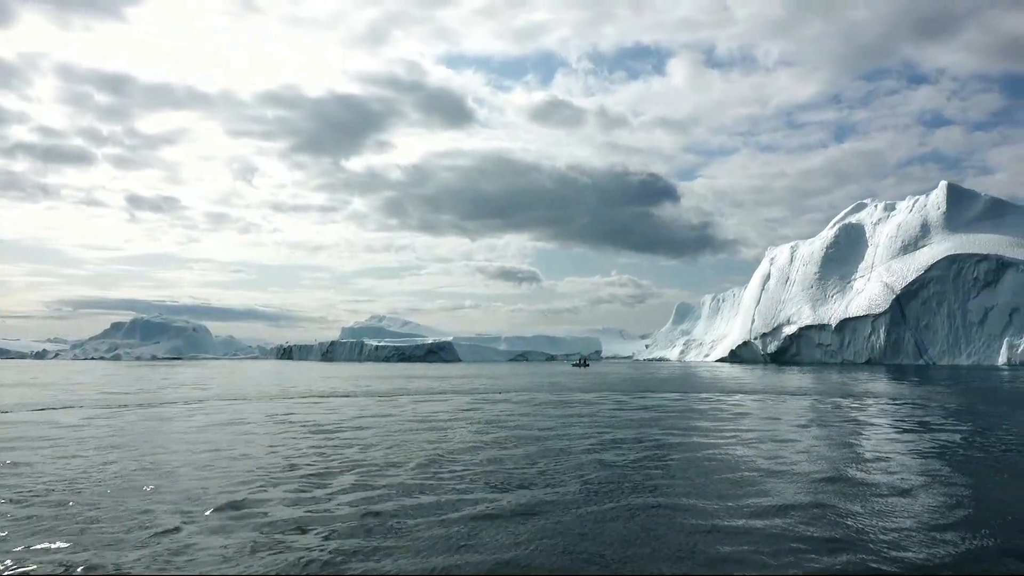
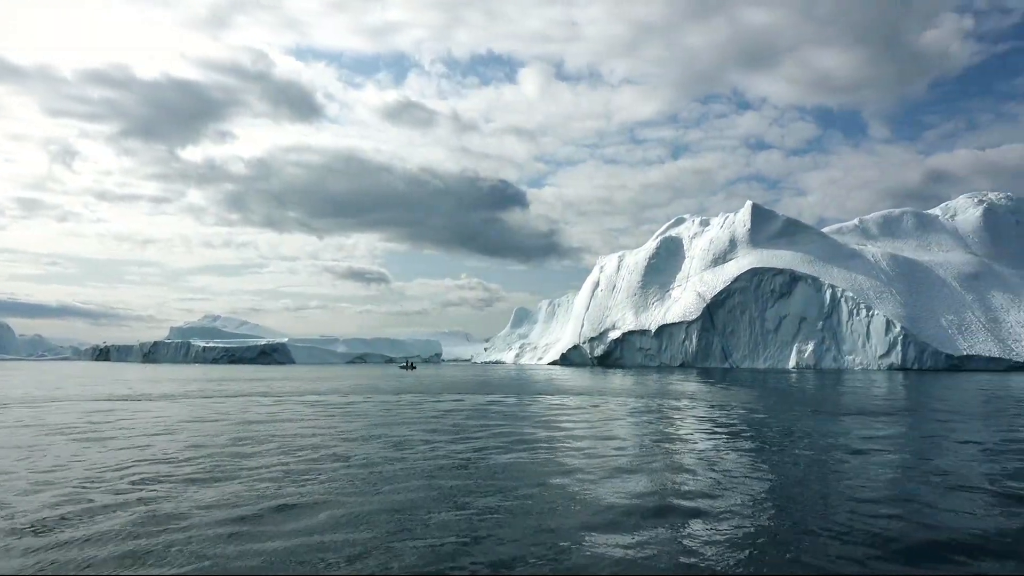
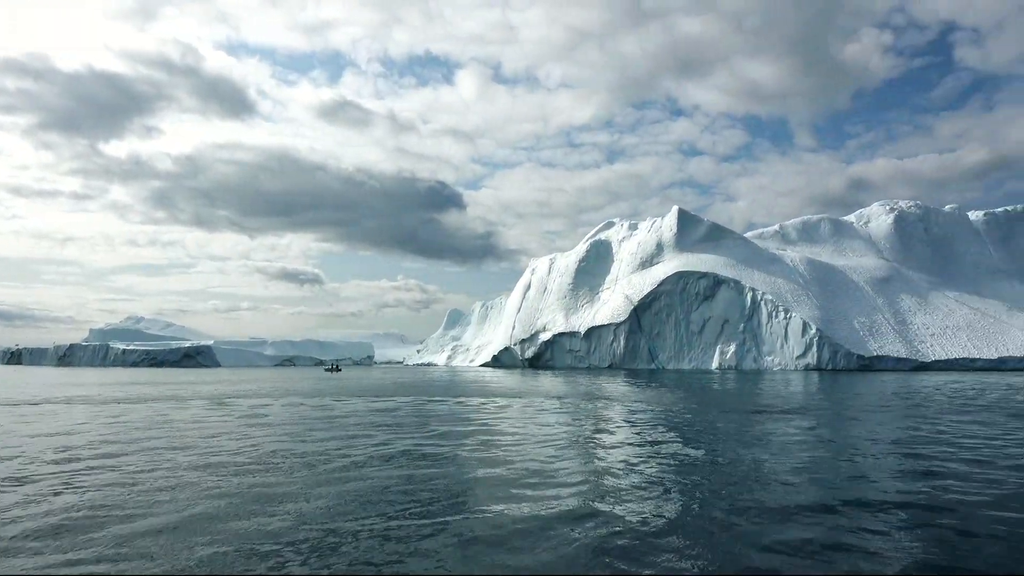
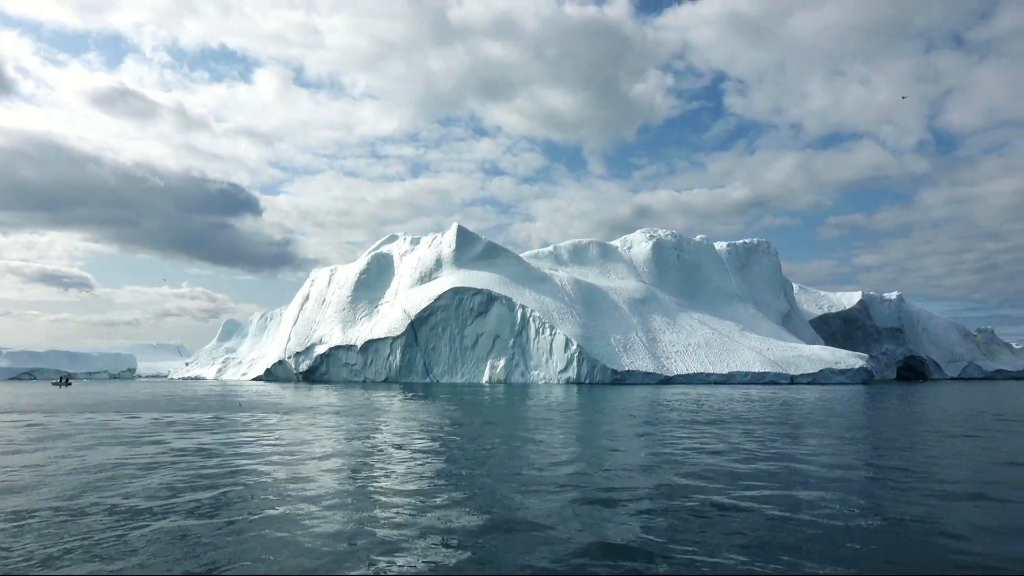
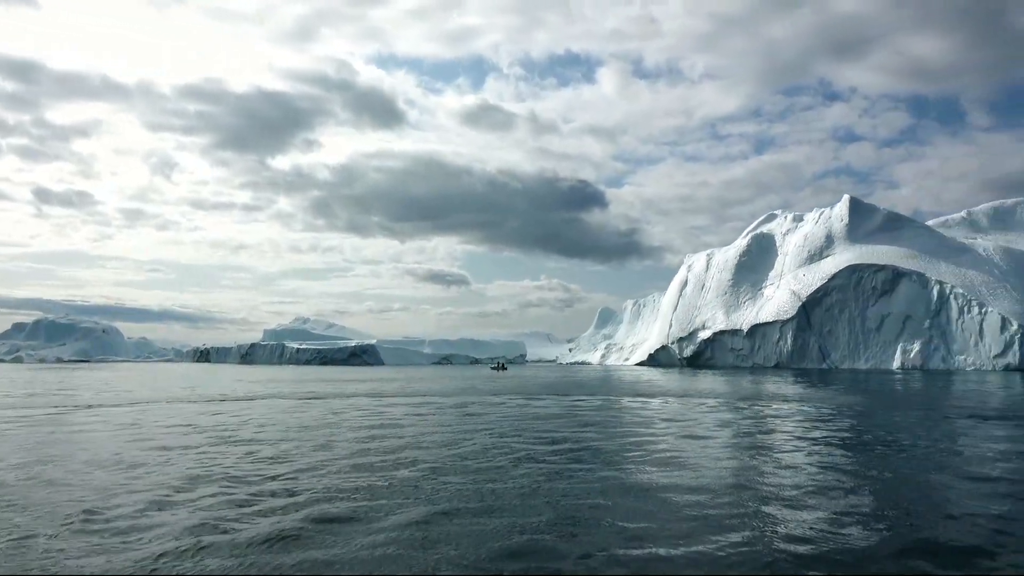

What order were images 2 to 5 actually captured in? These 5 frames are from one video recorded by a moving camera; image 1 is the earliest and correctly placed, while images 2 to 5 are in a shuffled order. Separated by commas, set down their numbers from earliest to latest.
5, 2, 3, 4
